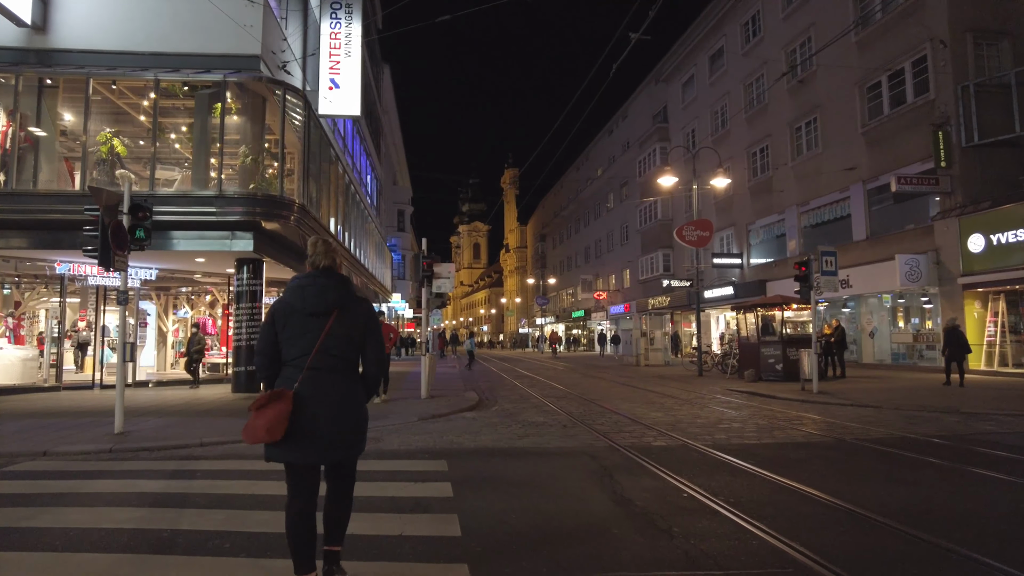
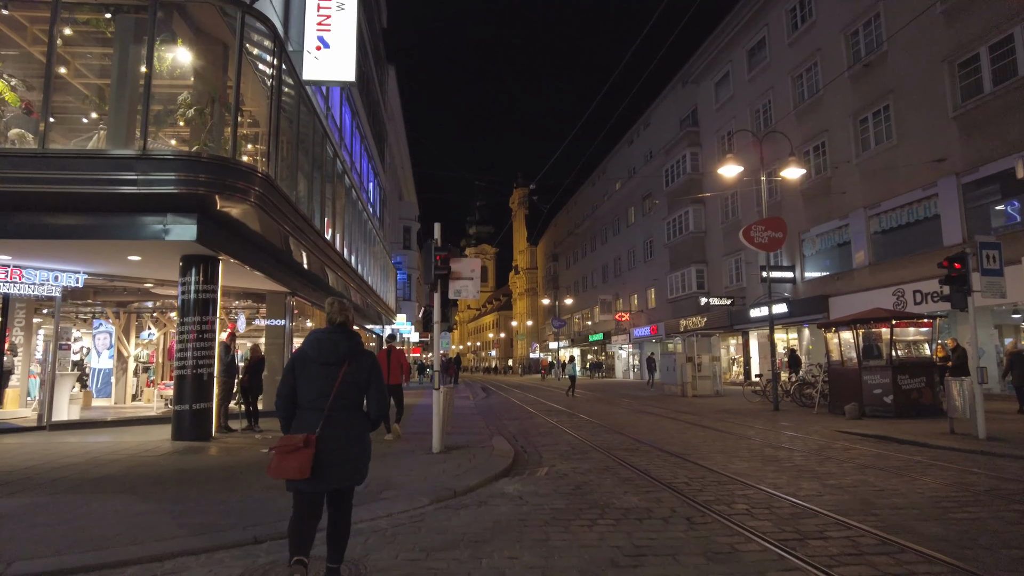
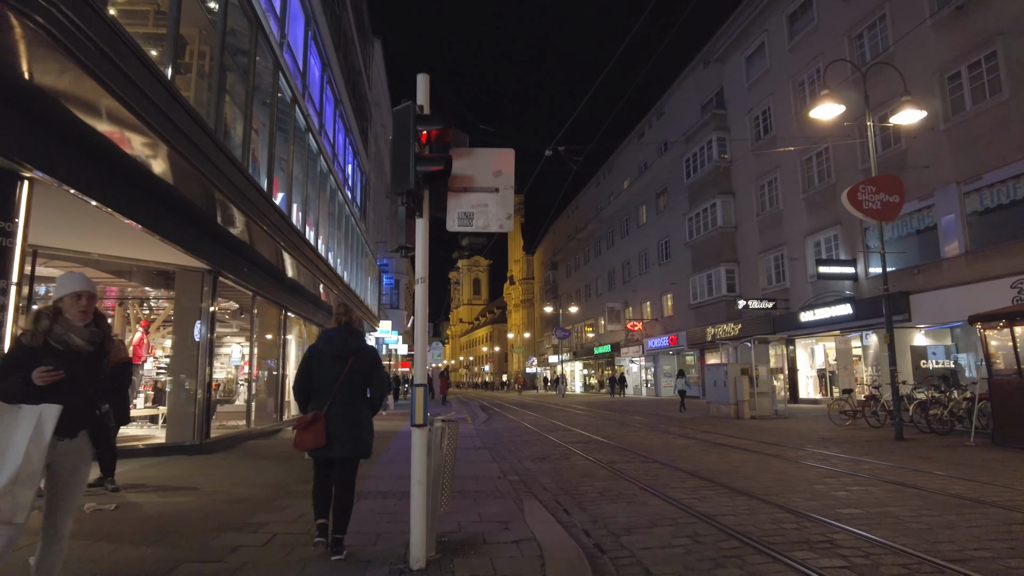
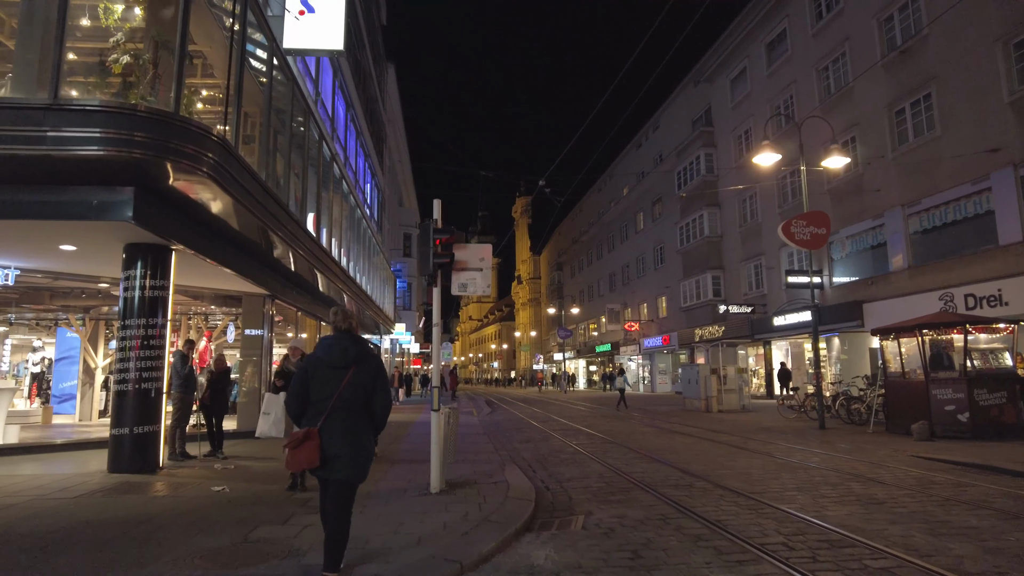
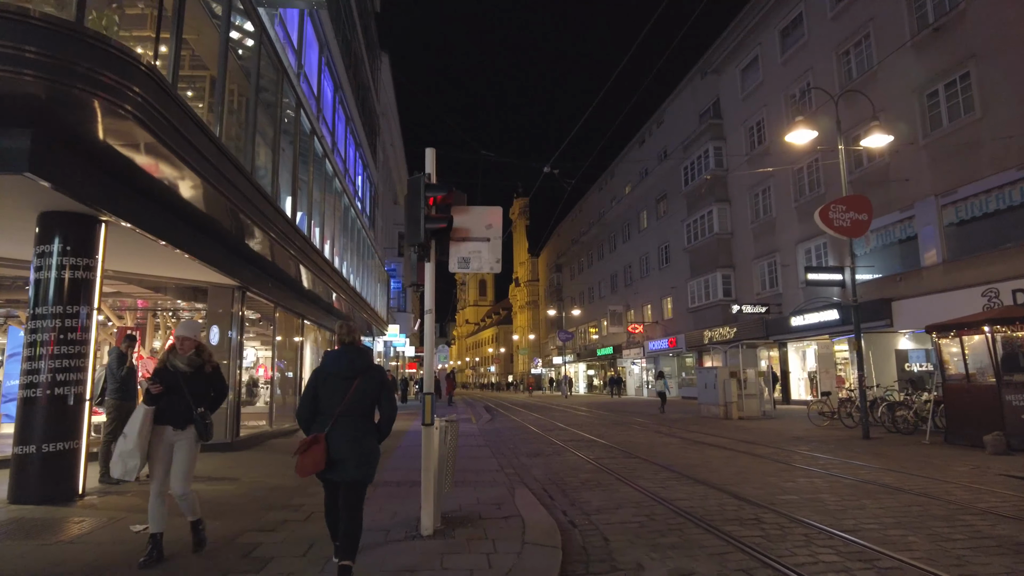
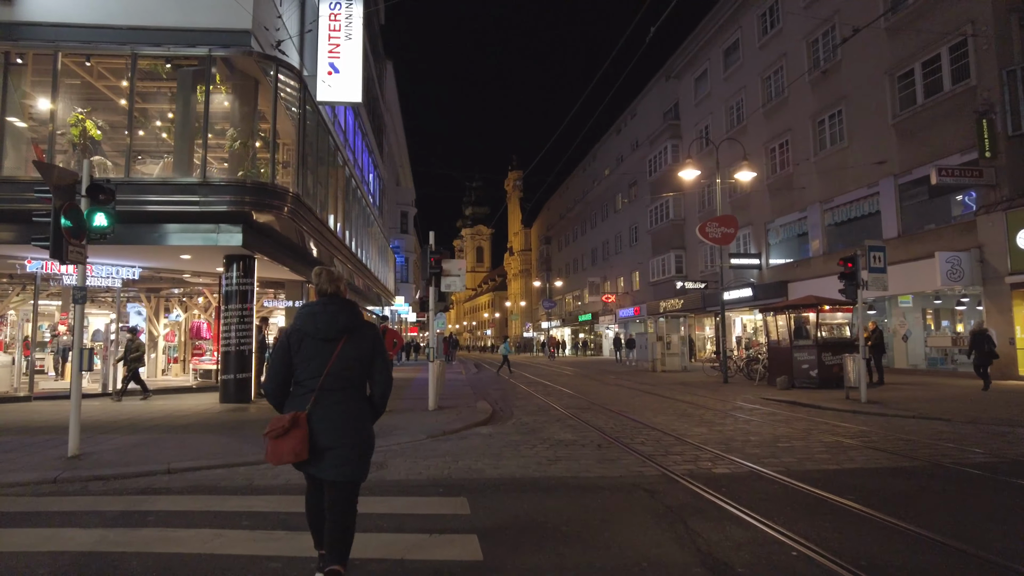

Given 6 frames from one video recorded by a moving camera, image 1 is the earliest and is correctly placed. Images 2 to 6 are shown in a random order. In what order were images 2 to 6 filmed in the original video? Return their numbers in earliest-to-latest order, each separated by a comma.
6, 2, 4, 5, 3
